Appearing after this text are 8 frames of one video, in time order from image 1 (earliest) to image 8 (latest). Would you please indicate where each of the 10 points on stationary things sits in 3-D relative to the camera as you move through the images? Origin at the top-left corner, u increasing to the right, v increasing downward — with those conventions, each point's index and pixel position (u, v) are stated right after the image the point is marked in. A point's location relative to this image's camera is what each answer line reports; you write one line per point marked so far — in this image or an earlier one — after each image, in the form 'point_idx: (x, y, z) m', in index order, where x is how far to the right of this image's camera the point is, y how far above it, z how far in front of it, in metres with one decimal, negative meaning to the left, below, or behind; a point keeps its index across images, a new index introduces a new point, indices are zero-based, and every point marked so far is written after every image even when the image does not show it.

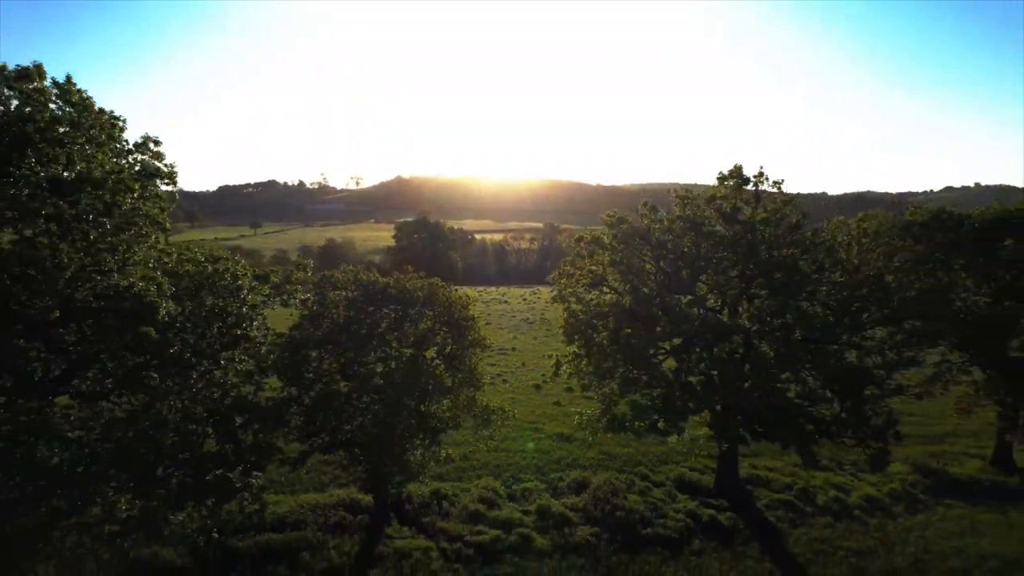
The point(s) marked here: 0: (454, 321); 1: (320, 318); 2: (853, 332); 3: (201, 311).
0: (-1.6, -0.9, +16.0) m
1: (-5.0, -0.7, +14.9) m
2: (+9.7, -1.2, +16.4) m
3: (-6.5, -0.5, +12.5) m
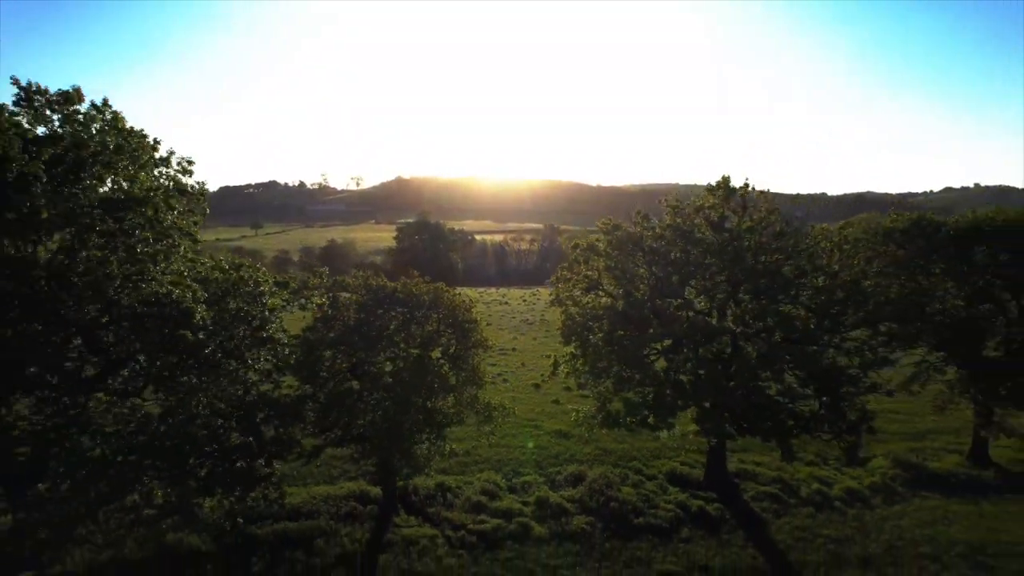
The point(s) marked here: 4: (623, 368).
0: (-1.6, -1.0, +17.1) m
1: (-4.9, -0.8, +15.9) m
2: (+9.7, -1.3, +17.4) m
3: (-6.4, -0.7, +13.6) m
4: (+3.5, -2.5, +18.1) m
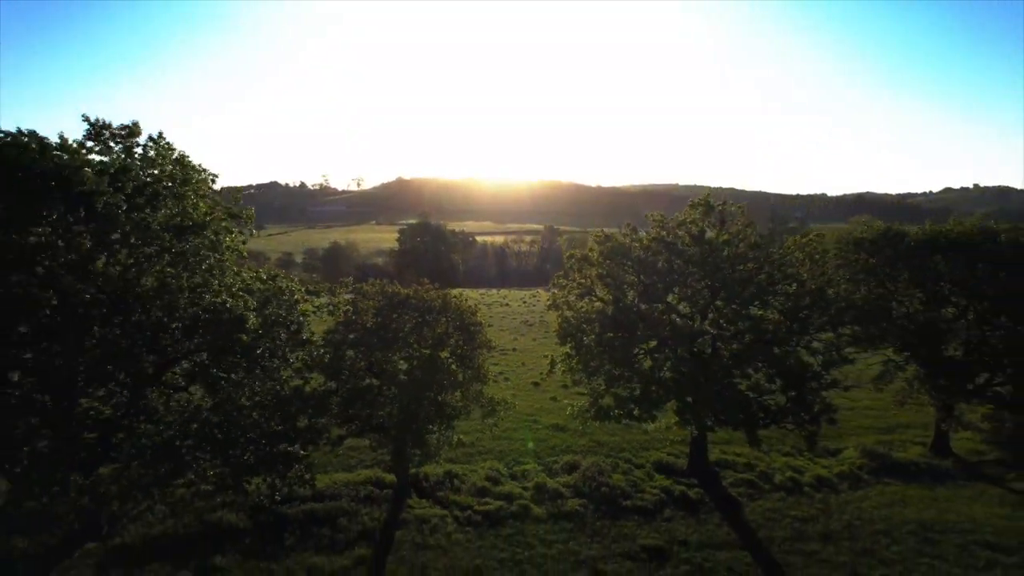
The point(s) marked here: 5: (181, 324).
0: (-1.5, -1.2, +19.1) m
1: (-4.9, -1.1, +18.0) m
2: (+9.7, -1.6, +19.5) m
3: (-6.4, -0.9, +15.6) m
4: (+3.5, -2.7, +20.1) m
5: (-7.9, -1.1, +14.9) m
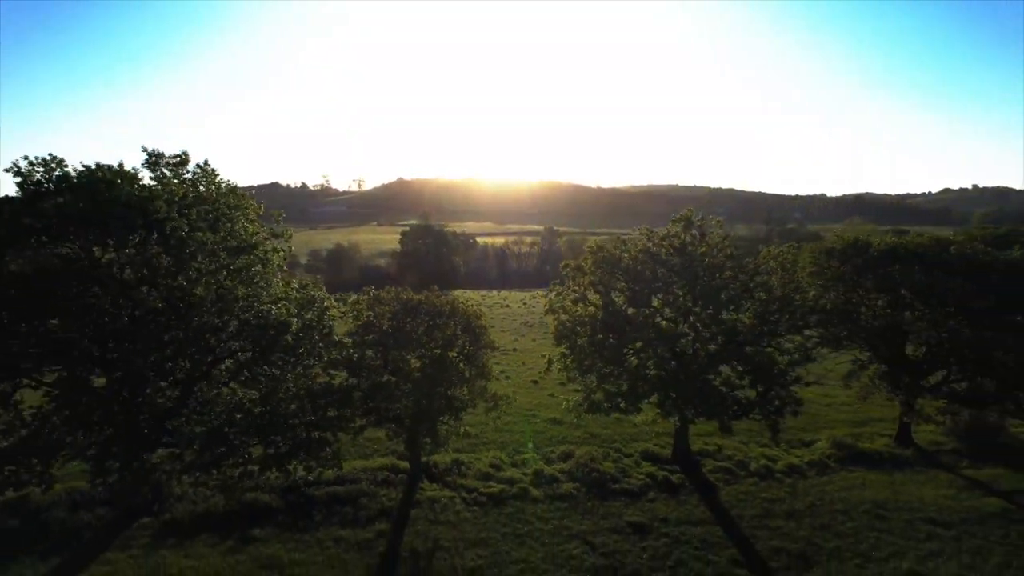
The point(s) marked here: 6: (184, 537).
0: (-1.5, -1.5, +21.4) m
1: (-4.9, -1.3, +20.3) m
2: (+9.8, -1.8, +21.8) m
3: (-6.4, -1.1, +17.9) m
4: (+3.6, -3.0, +22.4) m
5: (-7.8, -1.3, +17.2) m
6: (-9.9, -7.5, +17.5) m
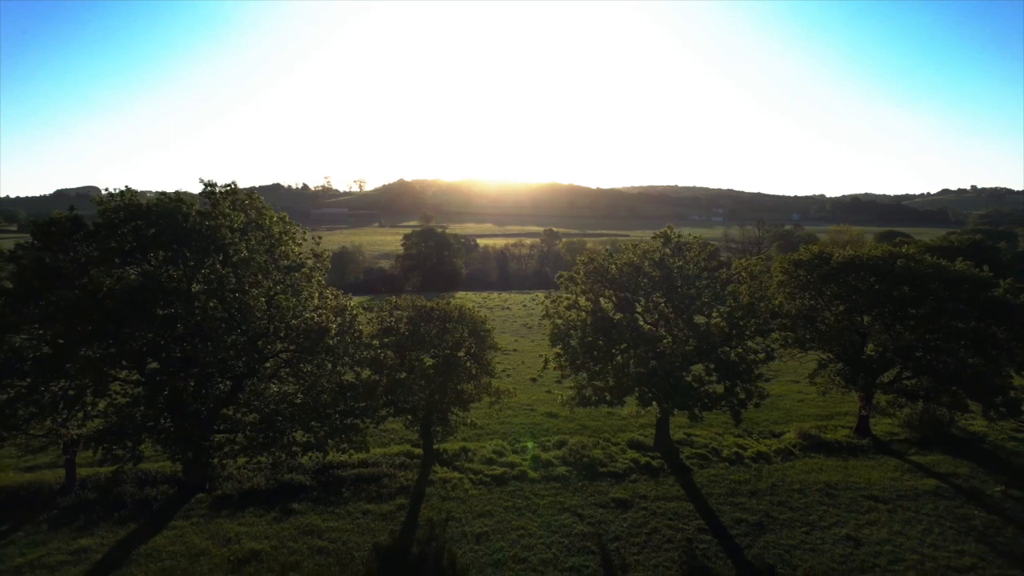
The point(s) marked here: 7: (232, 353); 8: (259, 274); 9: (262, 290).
0: (-1.5, -1.8, +24.5) m
1: (-4.8, -1.7, +23.4) m
2: (+9.8, -2.2, +24.9) m
3: (-6.3, -1.5, +21.1) m
4: (+3.6, -3.3, +25.5) m
5: (-7.8, -1.7, +20.4) m
6: (-9.9, -7.8, +20.6) m
7: (-9.2, -2.1, +18.9) m
8: (-8.6, +0.5, +20.0) m
9: (-8.5, -0.1, +19.9) m
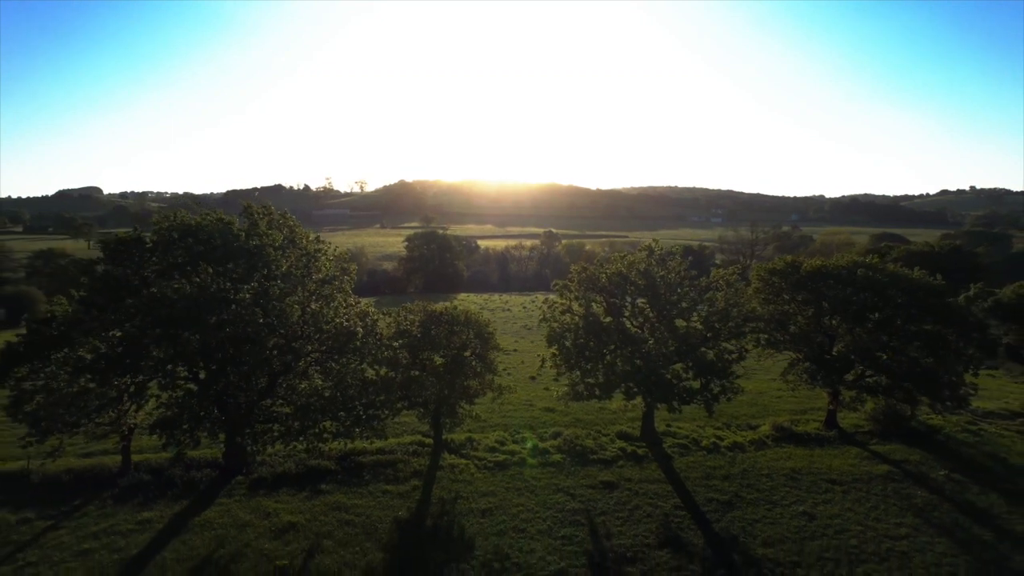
0: (-1.4, -2.2, +27.5) m
1: (-4.8, -2.0, +26.4) m
2: (+9.8, -2.5, +27.9) m
3: (-6.3, -1.8, +24.1) m
4: (+3.6, -3.7, +28.5) m
5: (-7.8, -2.0, +23.4) m
6: (-9.9, -8.2, +23.7) m
7: (-9.1, -2.5, +21.9) m
8: (-8.6, +0.1, +23.0) m
9: (-8.4, -0.4, +22.9) m
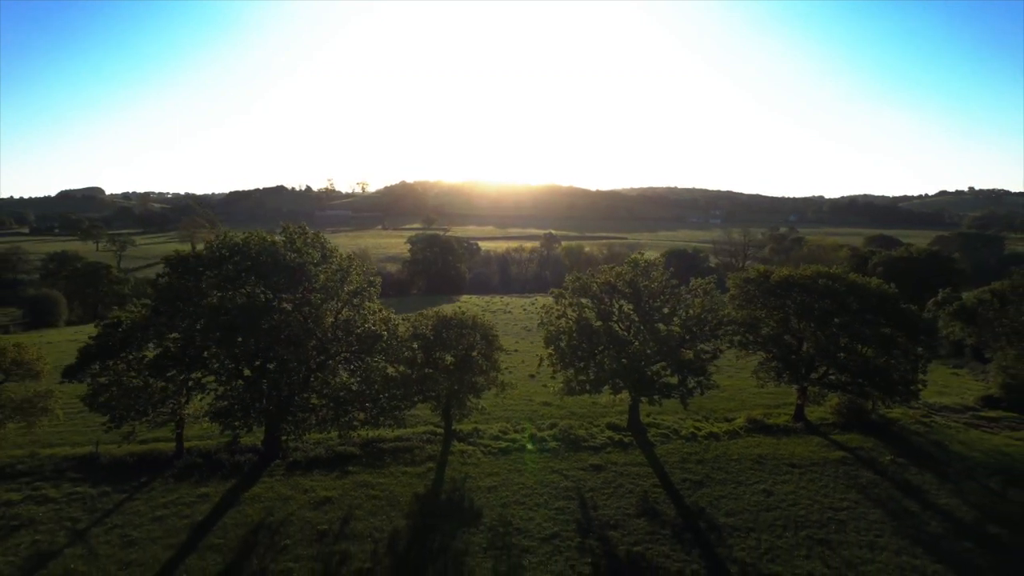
0: (-1.4, -2.6, +31.3) m
1: (-4.7, -2.4, +30.2) m
2: (+9.9, -3.0, +31.7) m
3: (-6.2, -2.2, +27.9) m
4: (+3.7, -4.1, +32.3) m
5: (-7.7, -2.4, +27.2) m
6: (-9.8, -8.6, +27.4) m
7: (-9.0, -2.9, +25.7) m
8: (-8.5, -0.3, +26.8) m
9: (-8.4, -0.9, +26.7) m
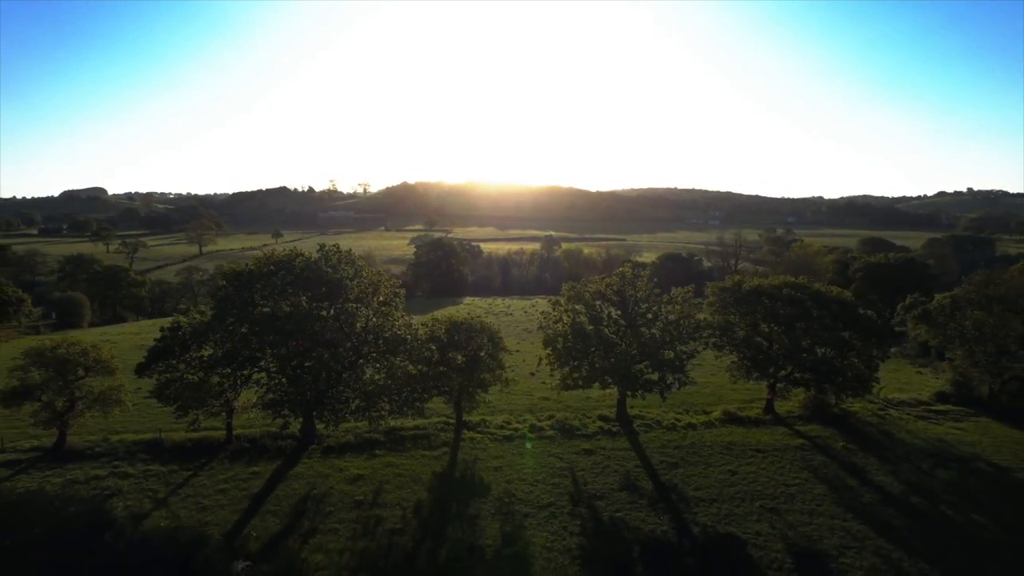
0: (-1.2, -3.1, +35.9) m
1: (-4.5, -3.0, +34.8) m
2: (+10.1, -3.5, +36.3) m
3: (-6.1, -2.8, +32.5) m
4: (+3.9, -4.6, +36.9) m
5: (-7.5, -3.0, +31.8) m
6: (-9.6, -9.1, +32.1) m
7: (-8.9, -3.4, +30.3) m
8: (-8.3, -0.8, +31.4) m
9: (-8.2, -1.4, +31.3) m
